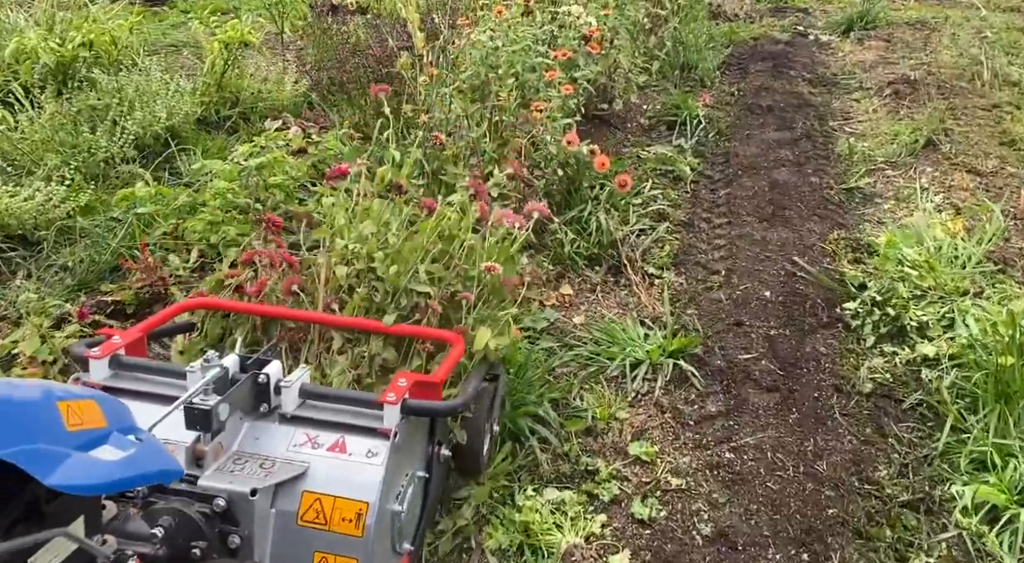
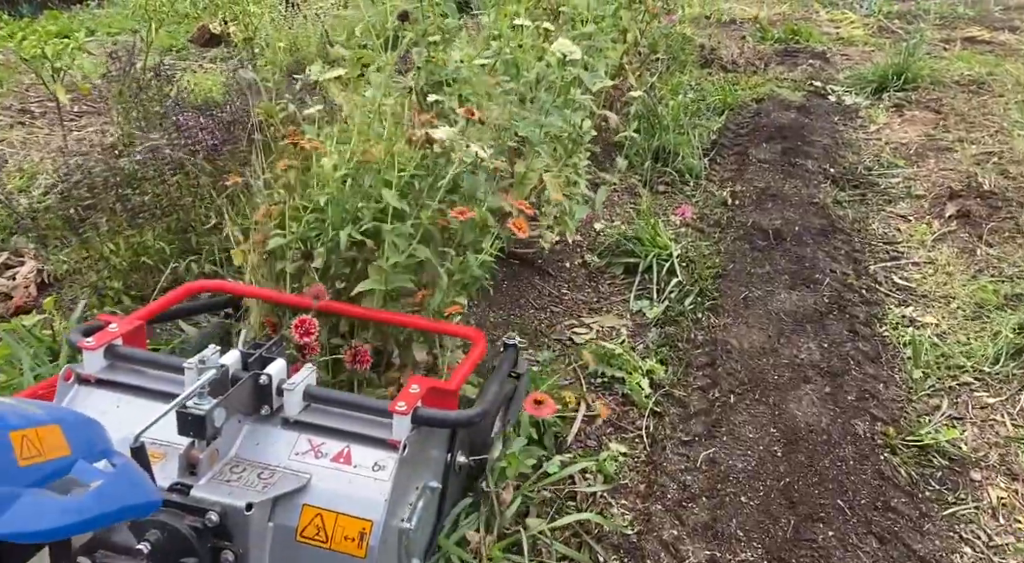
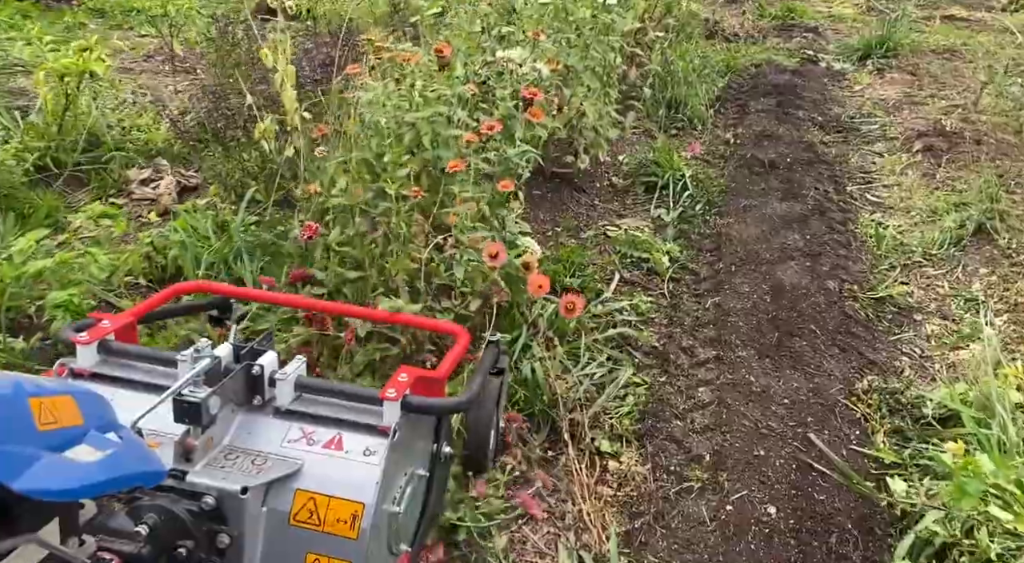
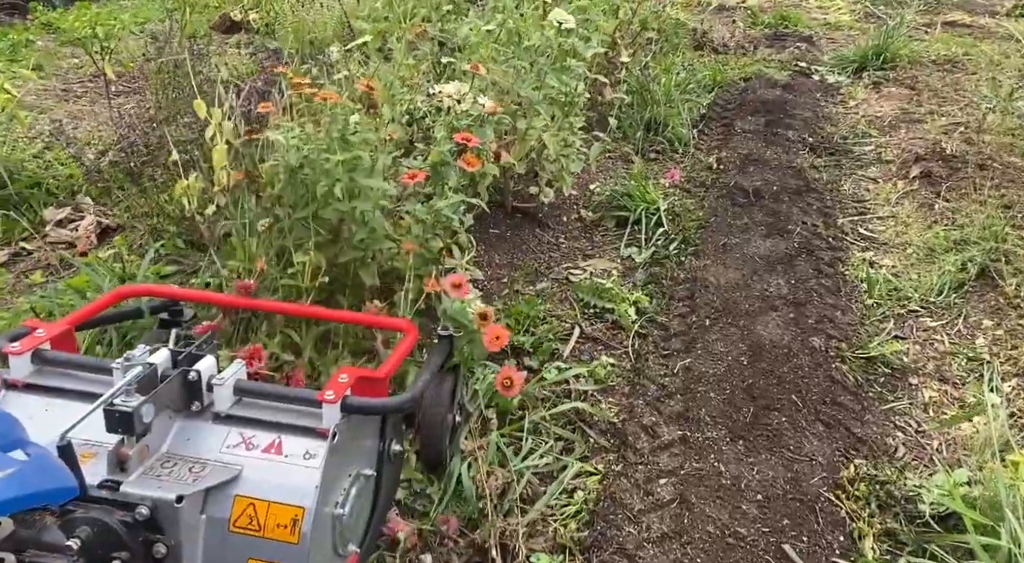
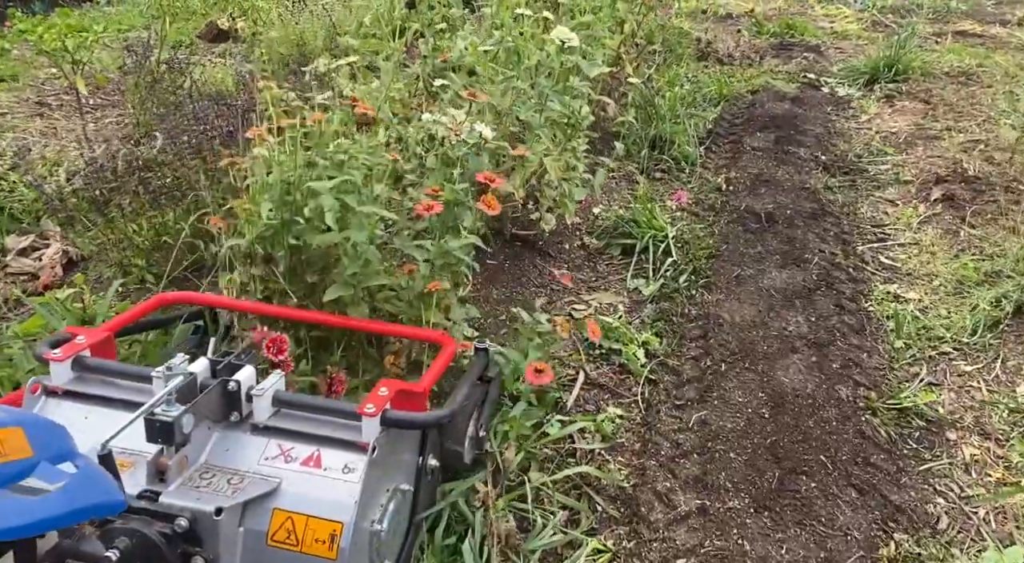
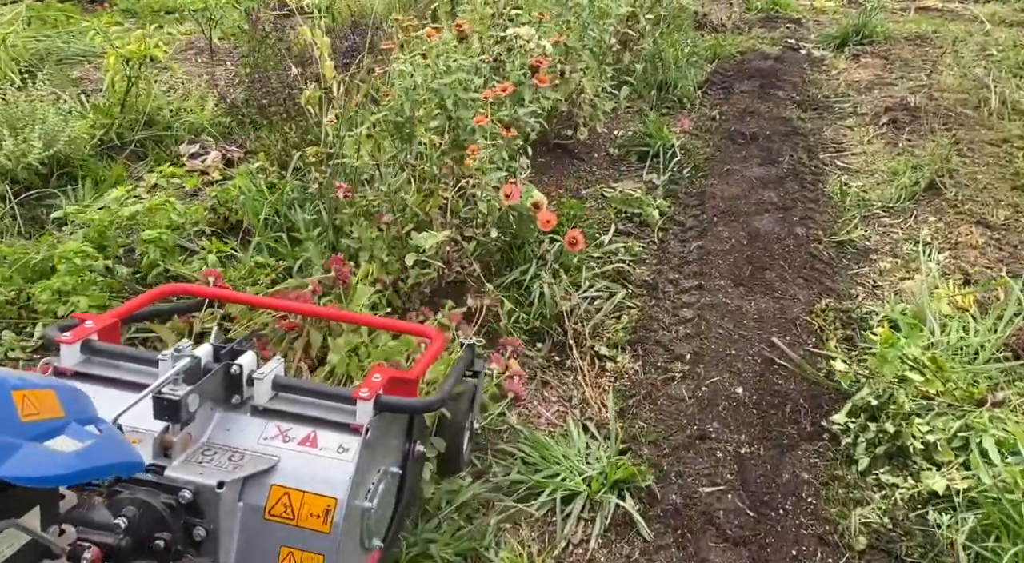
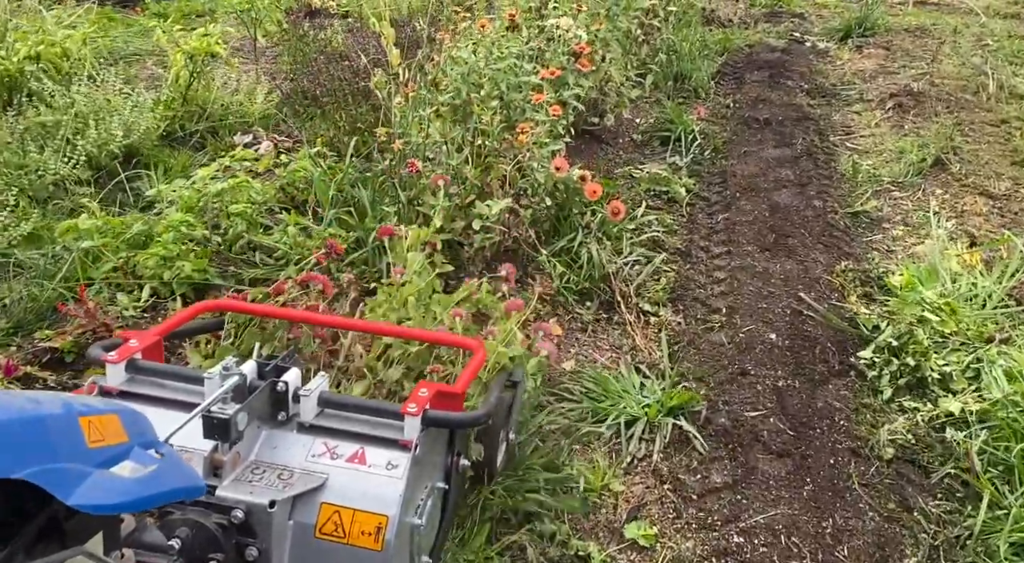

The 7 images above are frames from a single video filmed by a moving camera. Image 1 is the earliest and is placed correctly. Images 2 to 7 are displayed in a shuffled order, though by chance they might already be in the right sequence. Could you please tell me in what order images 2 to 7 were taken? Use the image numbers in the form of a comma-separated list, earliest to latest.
7, 6, 3, 4, 5, 2
